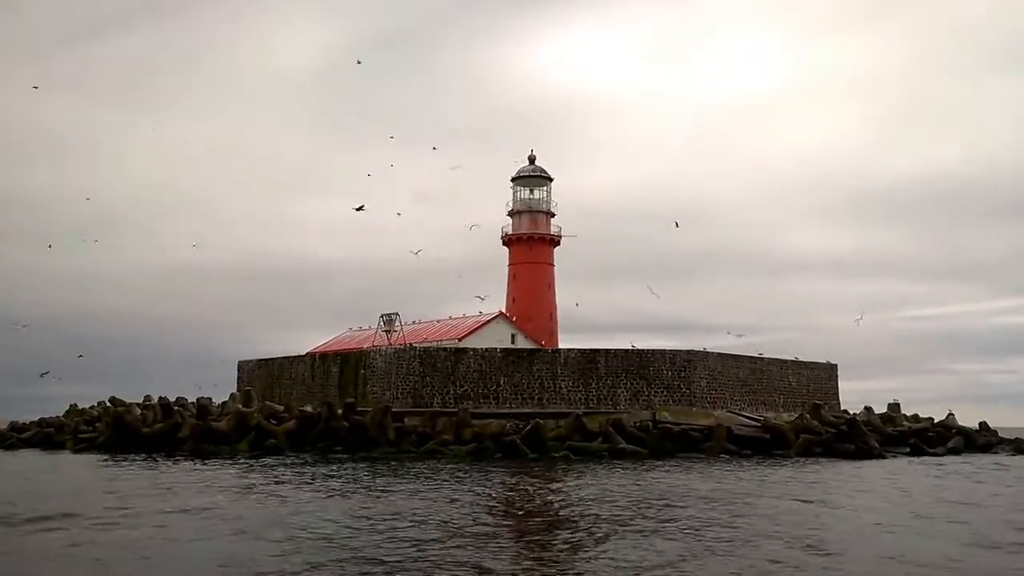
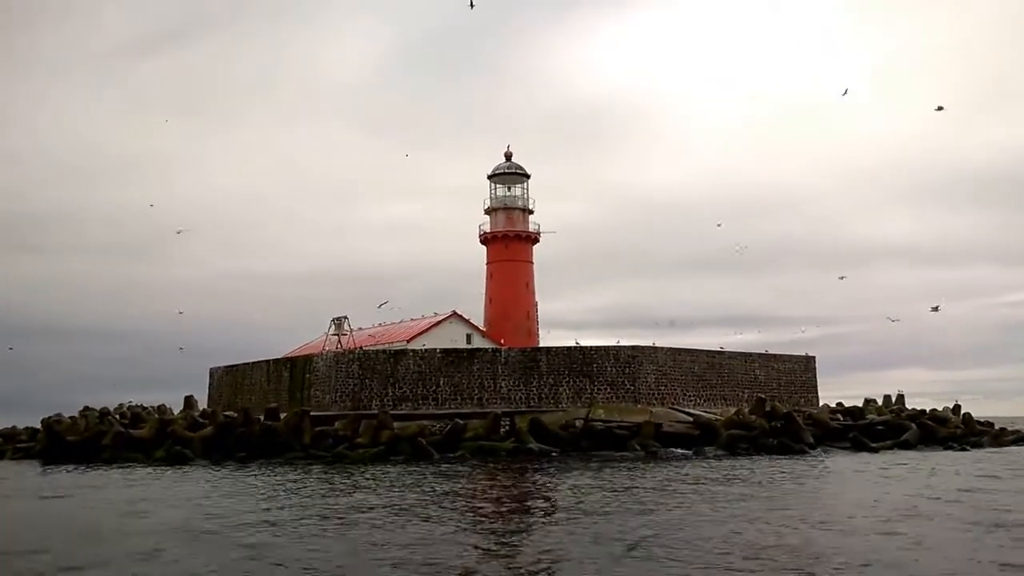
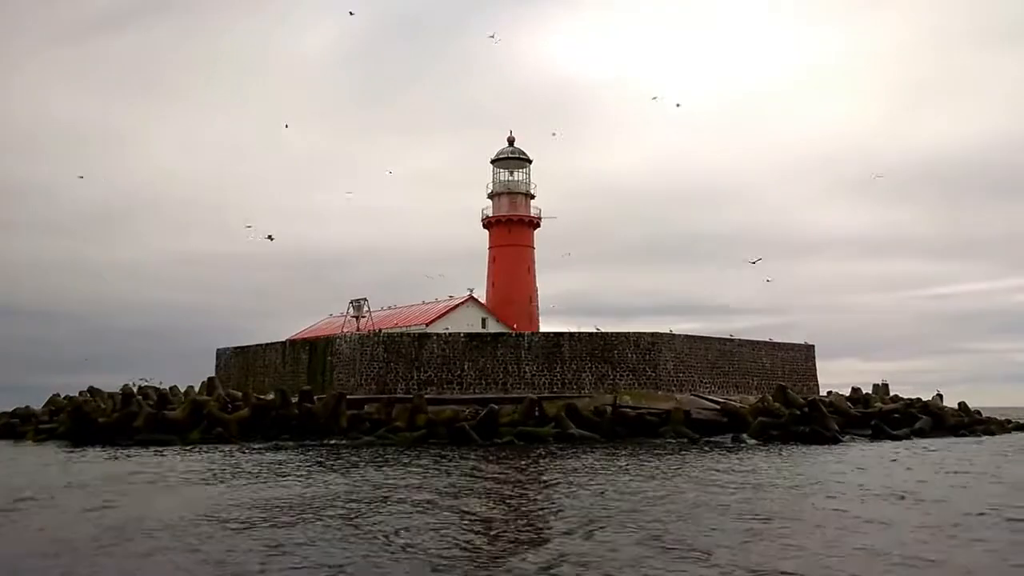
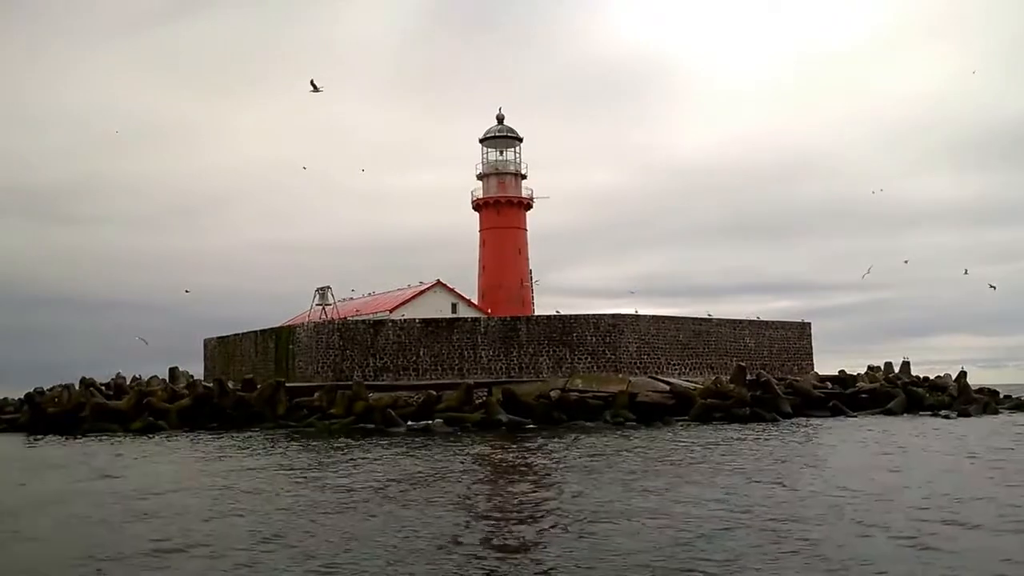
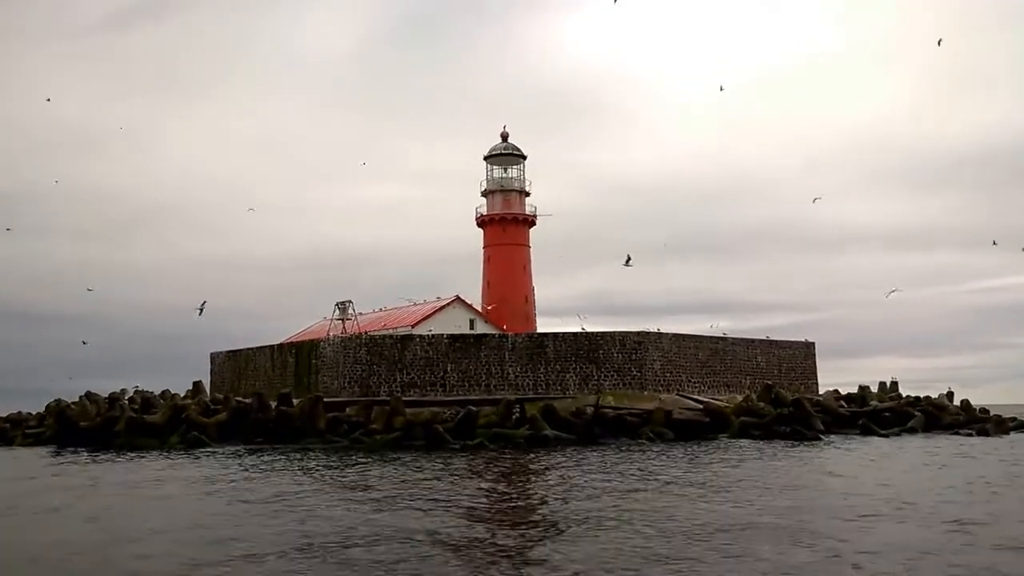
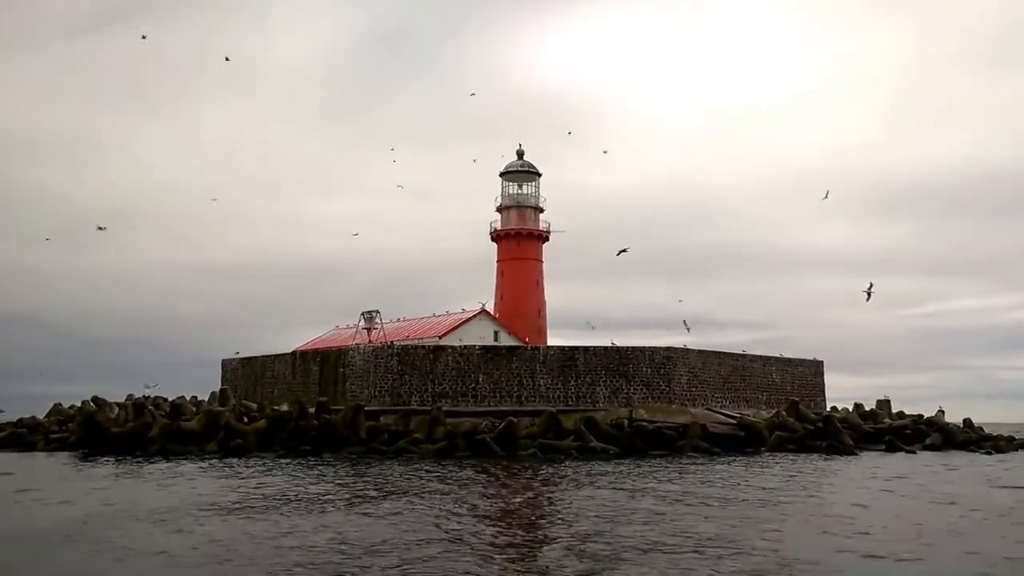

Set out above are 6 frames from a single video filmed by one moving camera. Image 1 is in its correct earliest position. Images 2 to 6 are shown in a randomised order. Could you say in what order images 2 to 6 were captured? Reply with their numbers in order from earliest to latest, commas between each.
6, 3, 5, 2, 4
